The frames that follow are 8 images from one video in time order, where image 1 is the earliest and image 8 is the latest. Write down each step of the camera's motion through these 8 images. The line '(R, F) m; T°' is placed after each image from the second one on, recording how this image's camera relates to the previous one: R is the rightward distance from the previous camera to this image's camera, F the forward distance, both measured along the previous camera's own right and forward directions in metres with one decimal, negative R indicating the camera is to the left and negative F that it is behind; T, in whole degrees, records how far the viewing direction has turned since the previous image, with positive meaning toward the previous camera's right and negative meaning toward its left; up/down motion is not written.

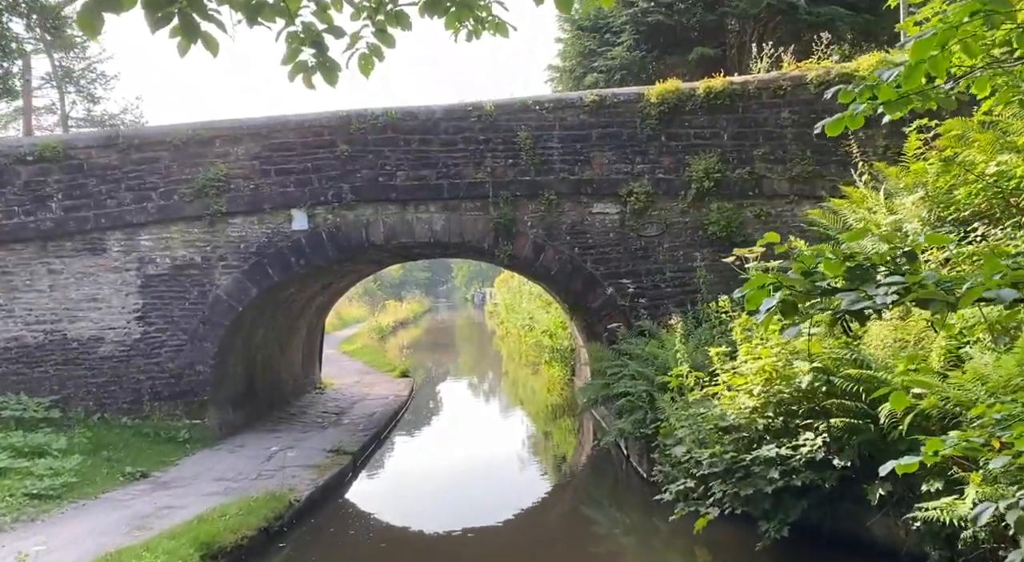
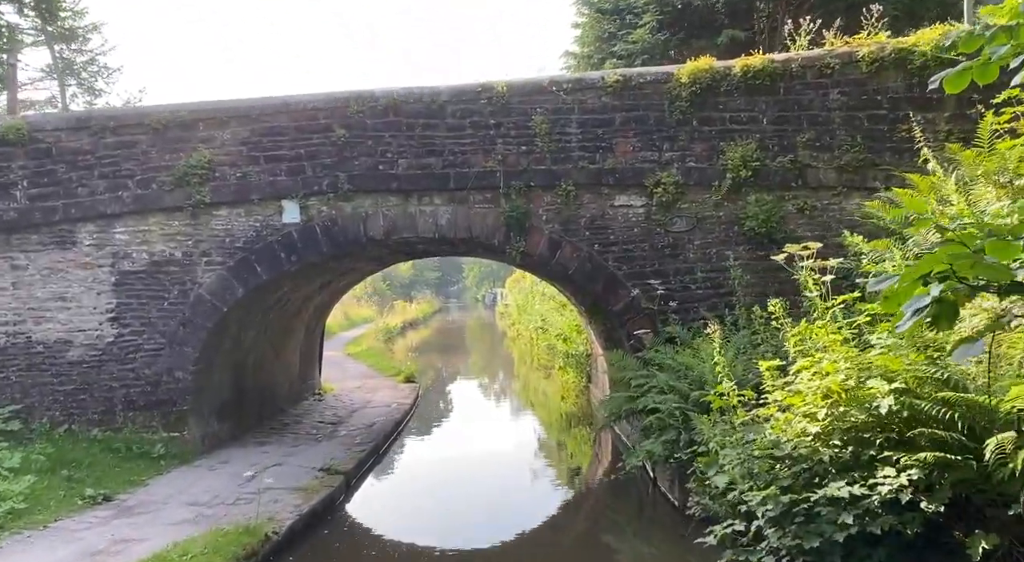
(0.0, +0.8) m; -1°
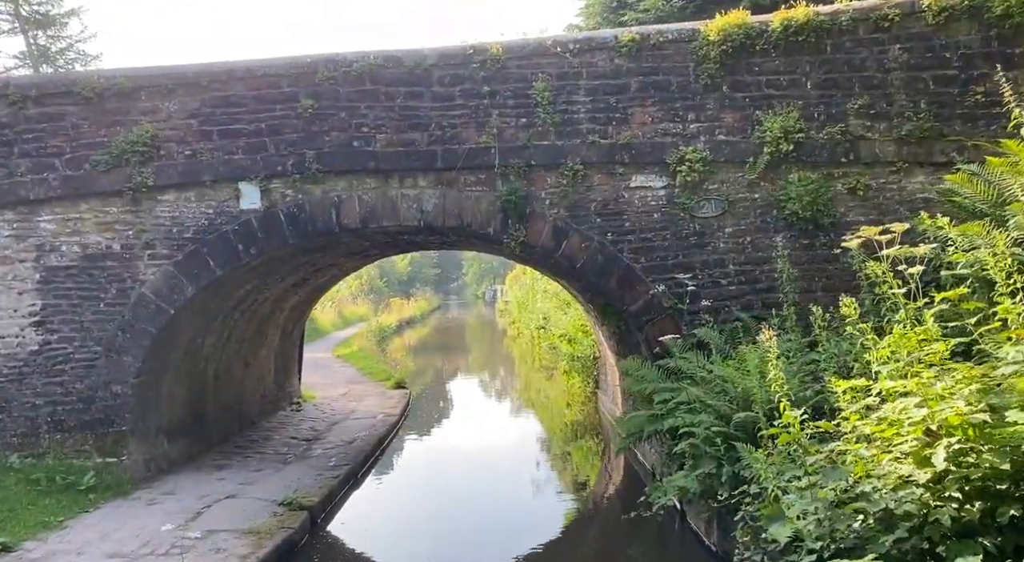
(0.0, +1.1) m; 0°
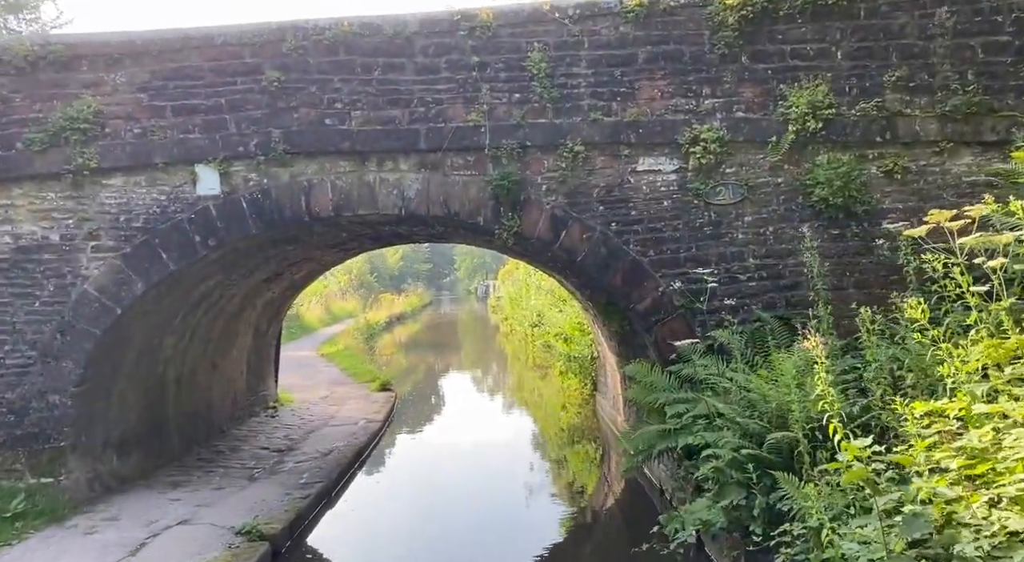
(0.0, +0.7) m; +1°
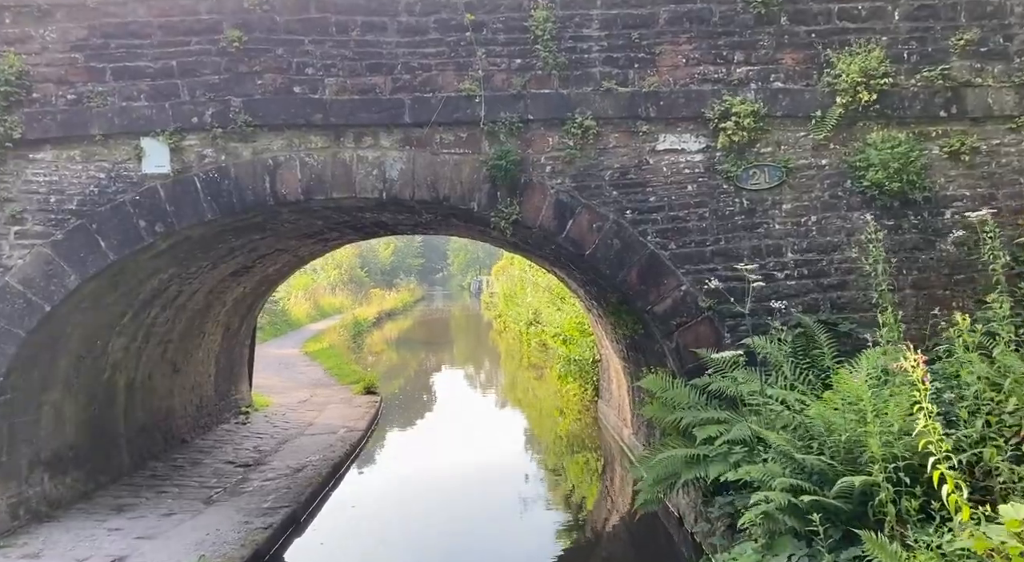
(0.0, +0.8) m; +1°
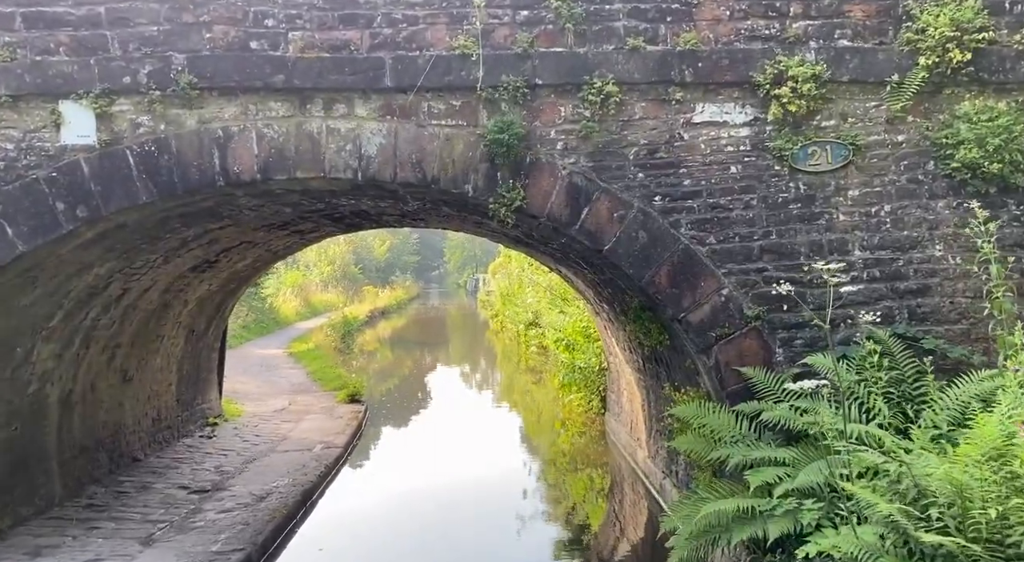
(0.0, +0.9) m; 0°
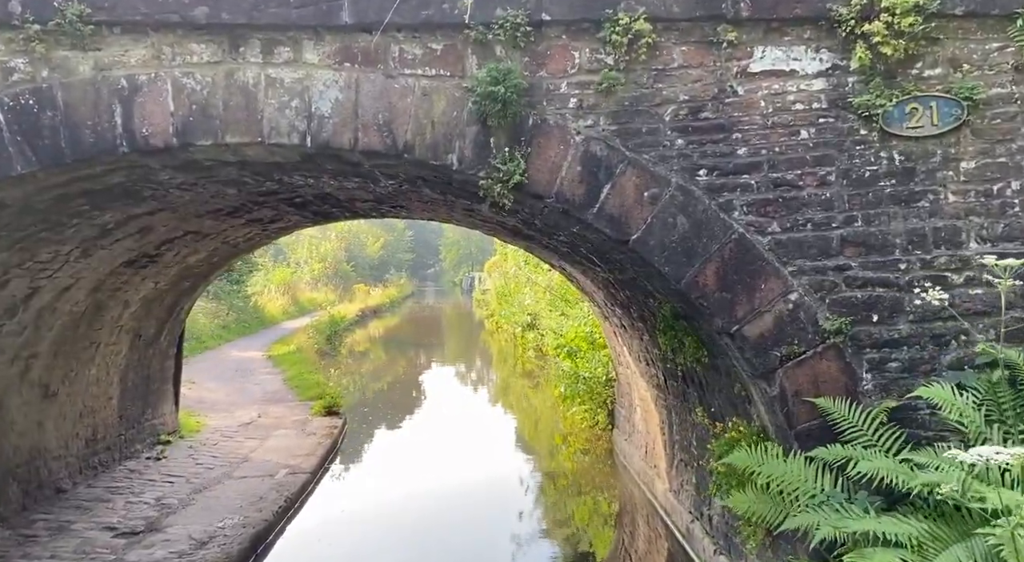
(0.0, +1.0) m; 0°
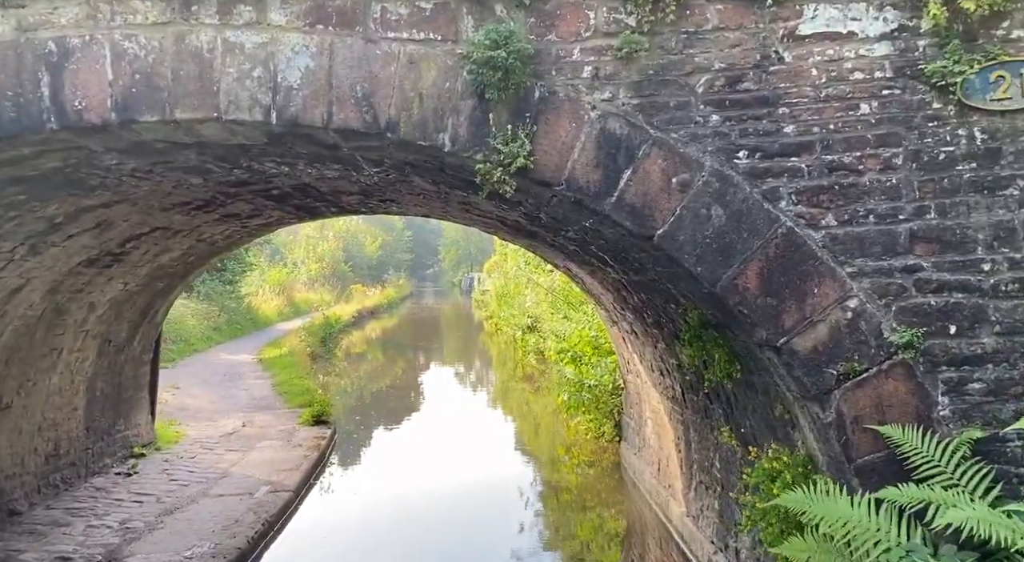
(0.0, +0.5) m; 0°
